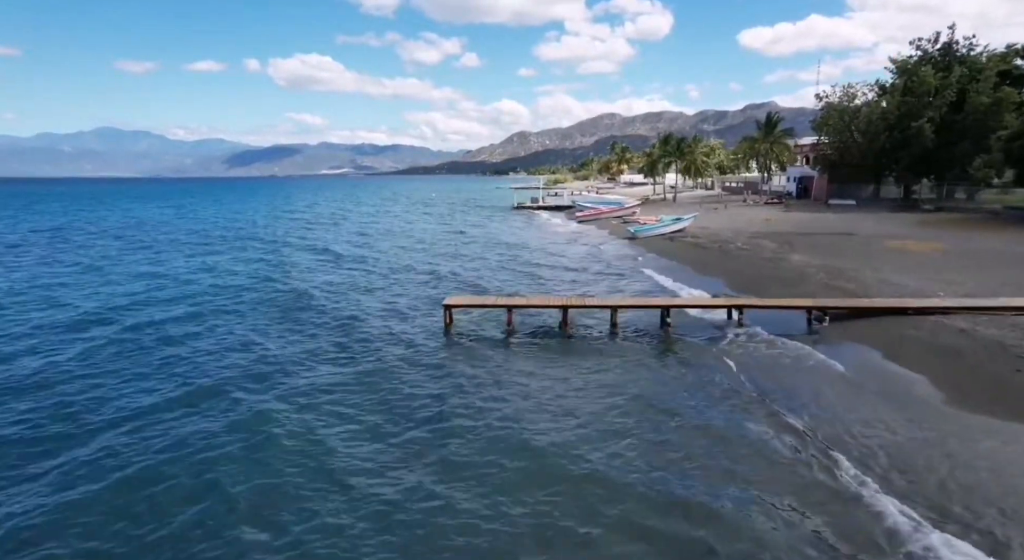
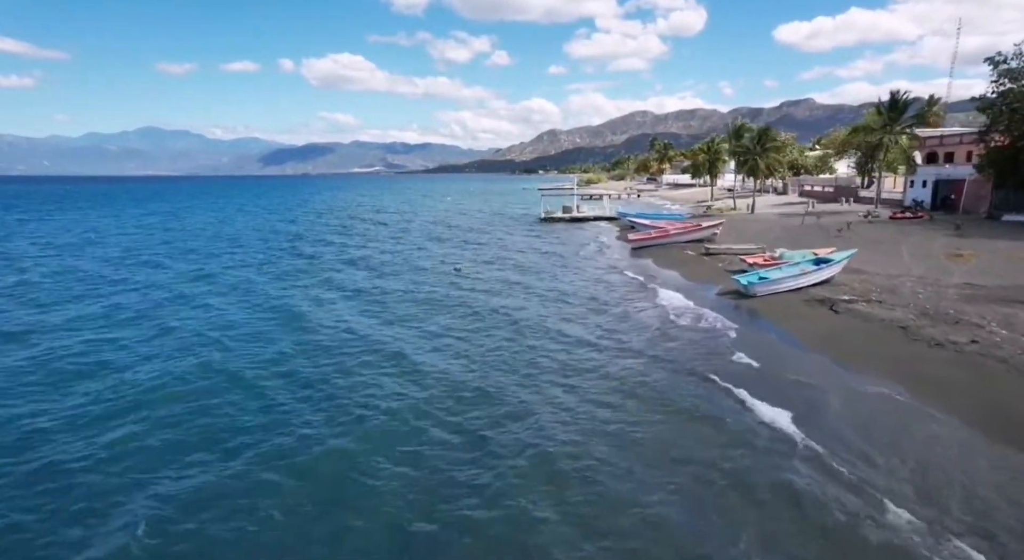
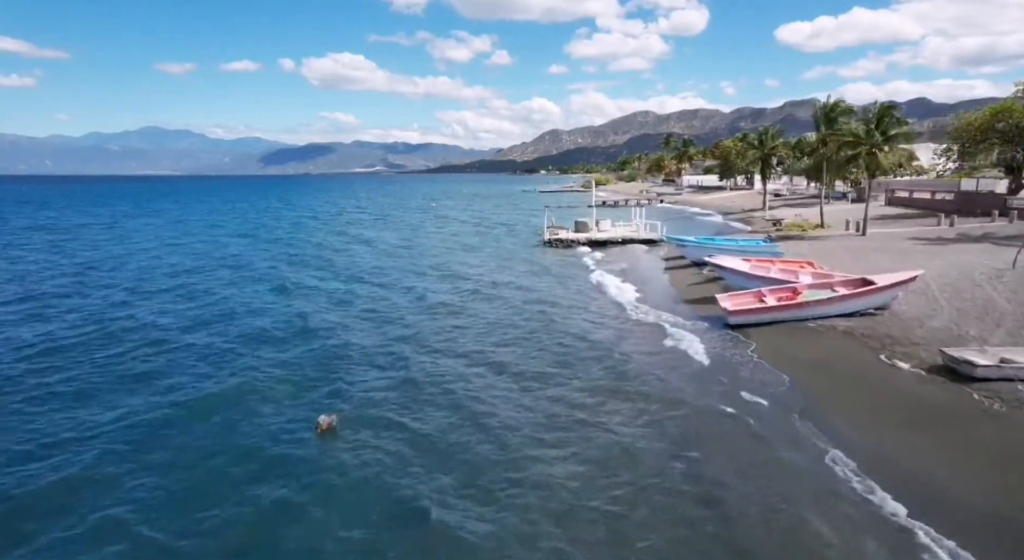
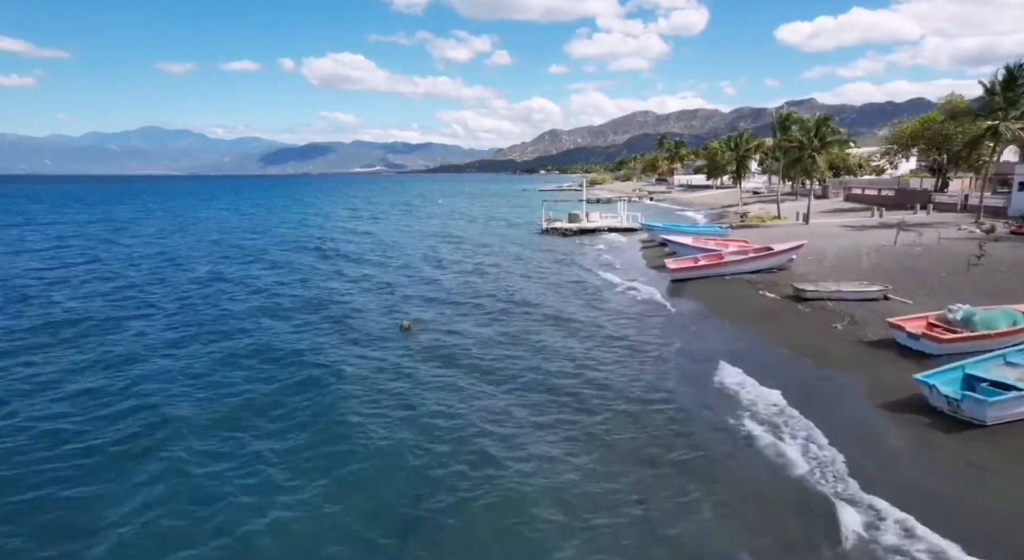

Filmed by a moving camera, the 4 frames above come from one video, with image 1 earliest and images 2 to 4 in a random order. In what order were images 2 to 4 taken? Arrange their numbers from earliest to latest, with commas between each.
2, 4, 3
